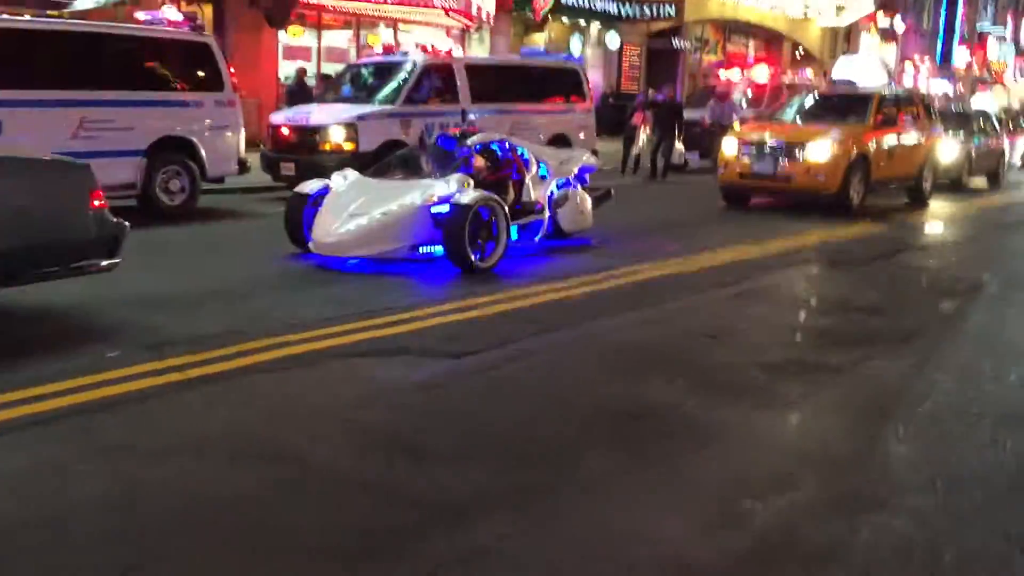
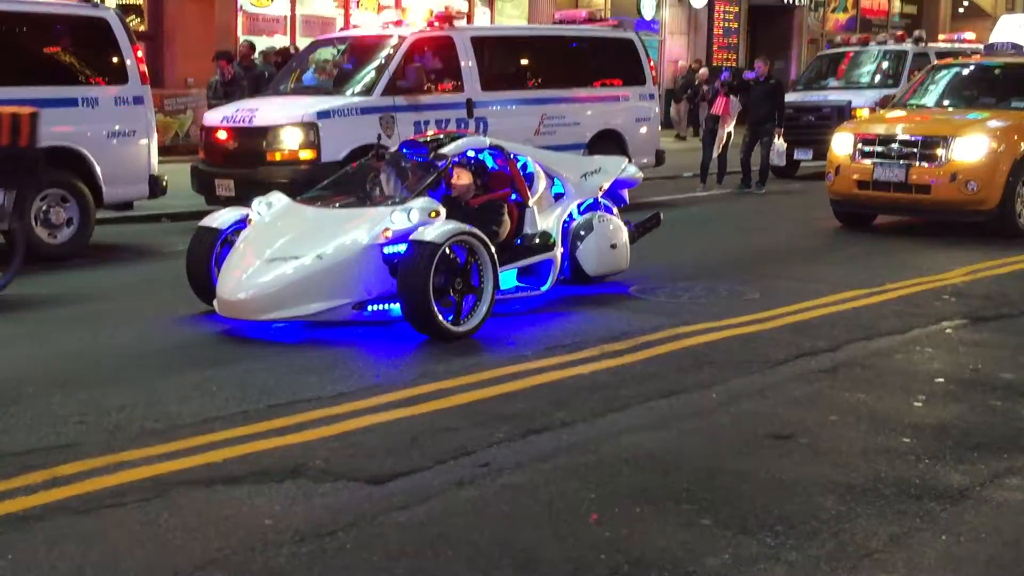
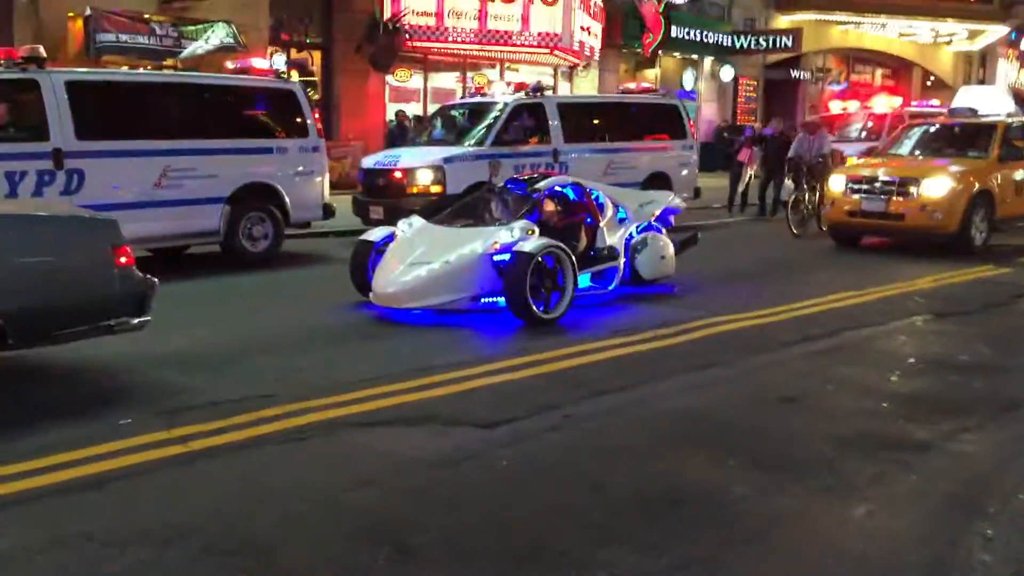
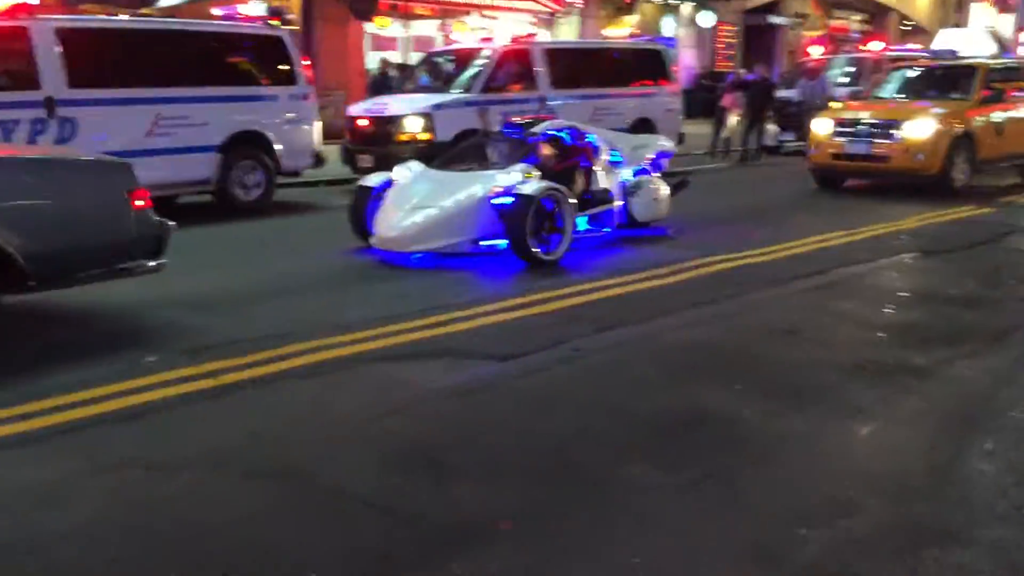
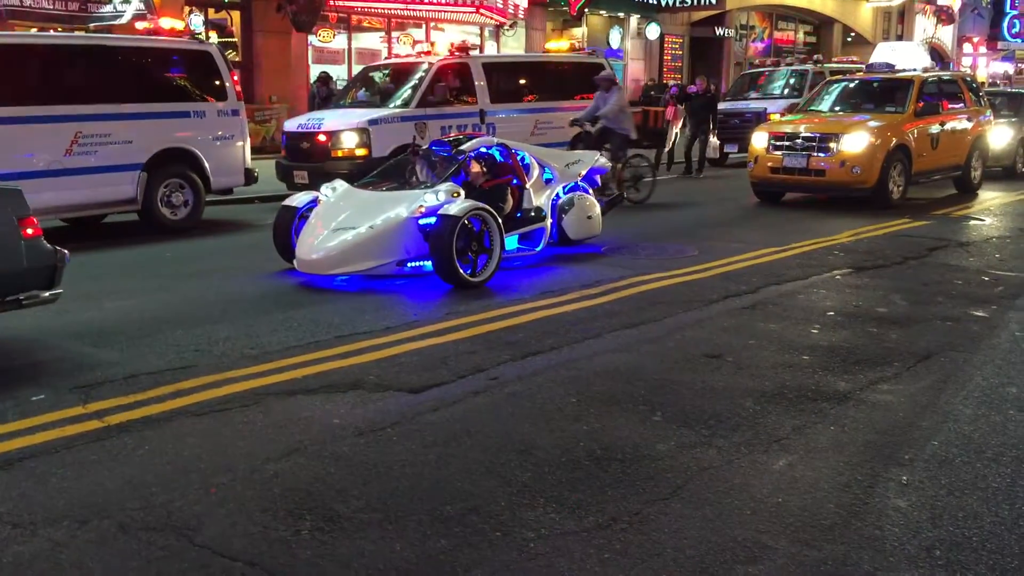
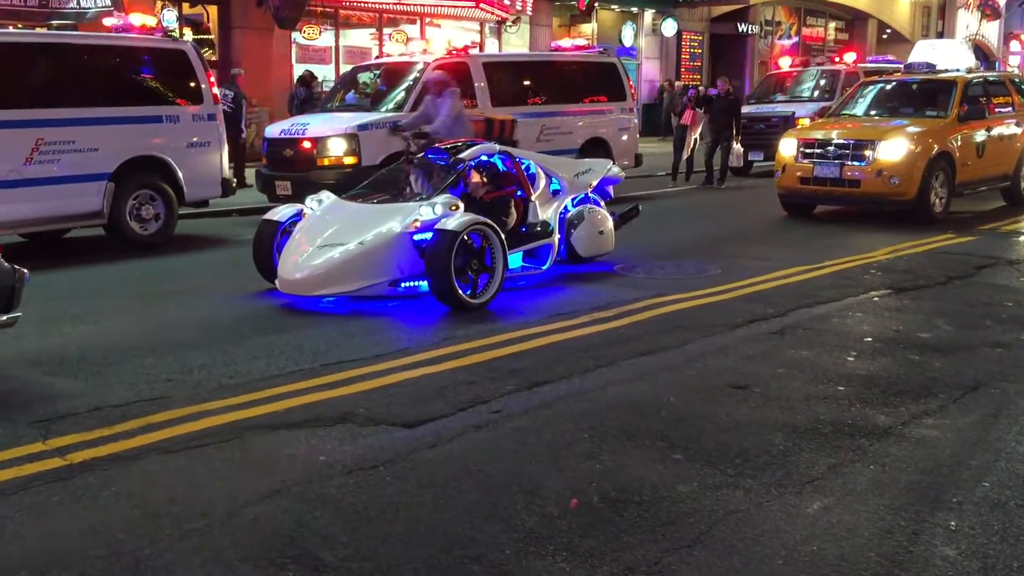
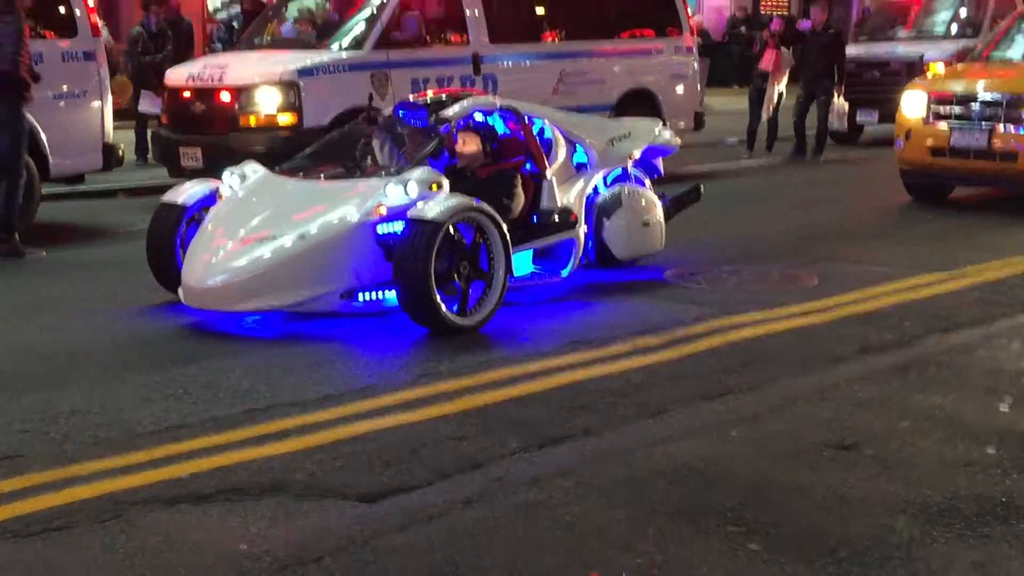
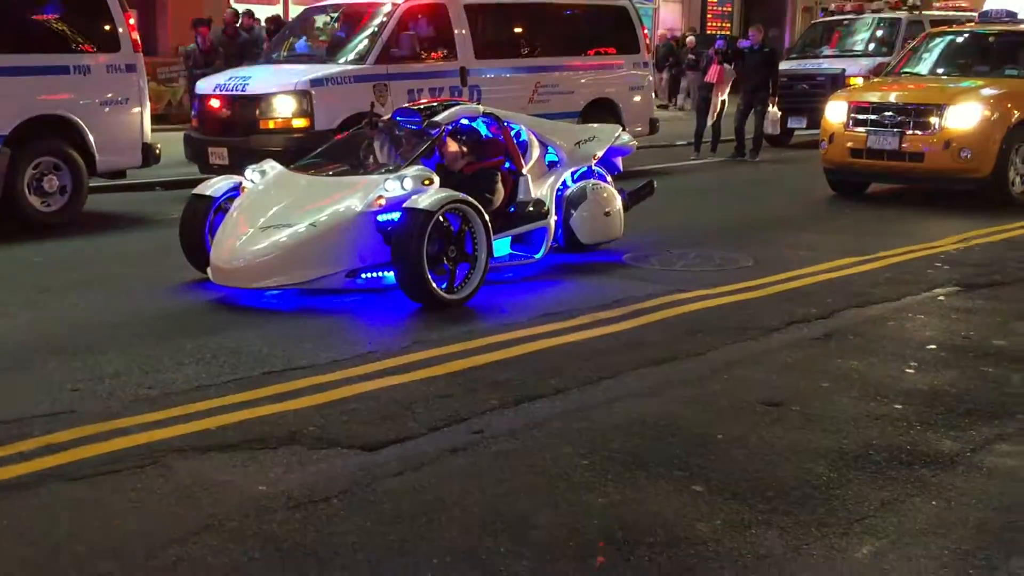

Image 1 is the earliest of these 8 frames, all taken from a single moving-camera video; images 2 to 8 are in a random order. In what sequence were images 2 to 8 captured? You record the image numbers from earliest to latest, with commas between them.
4, 3, 5, 6, 2, 8, 7
